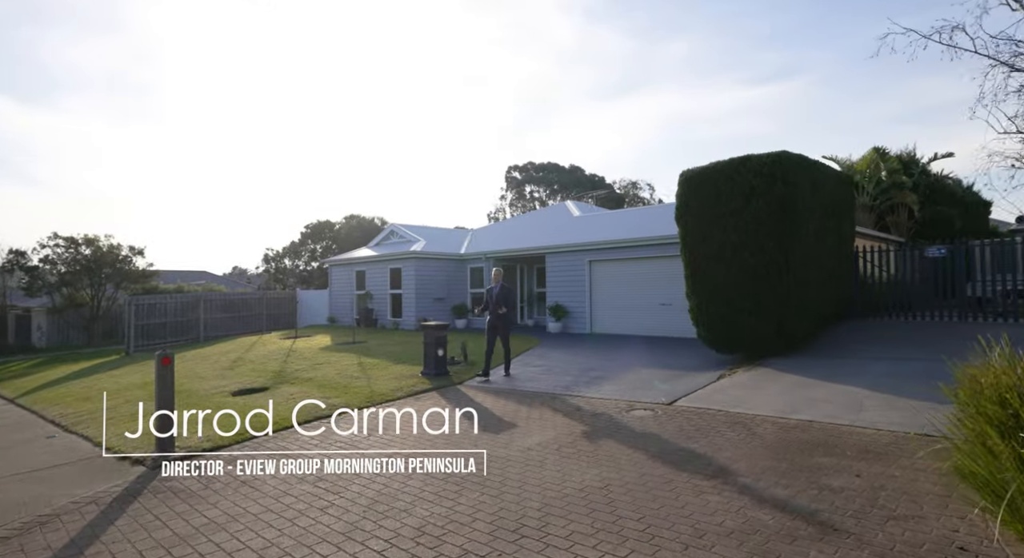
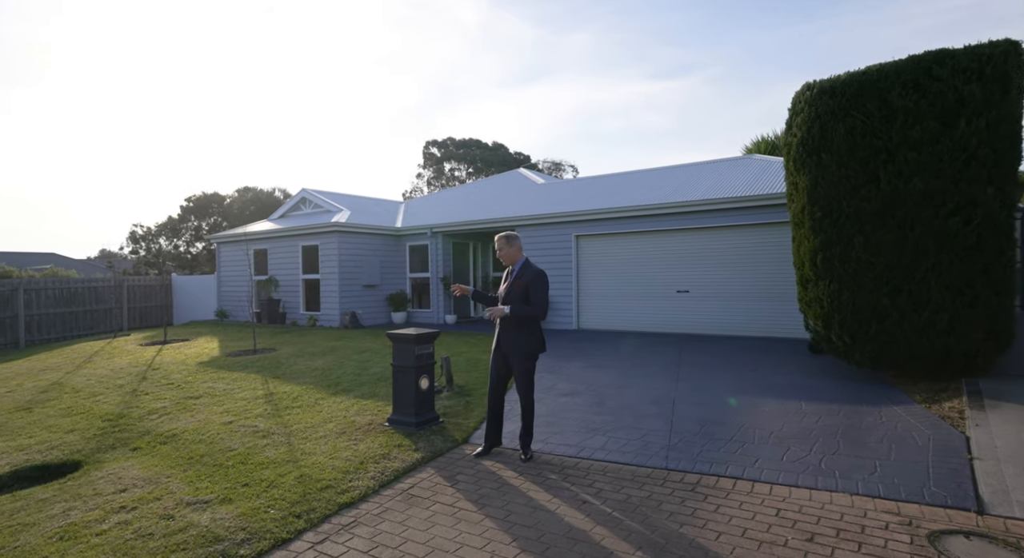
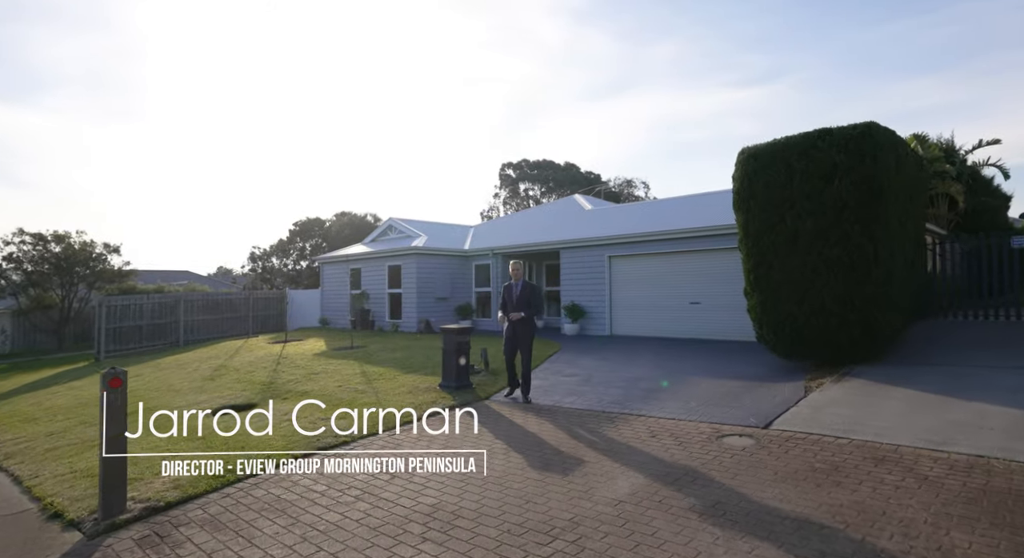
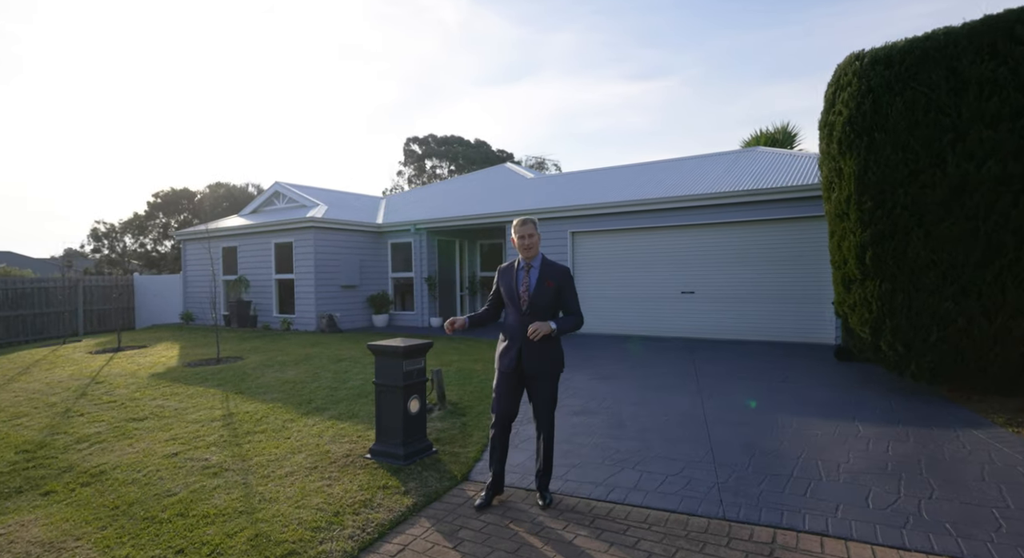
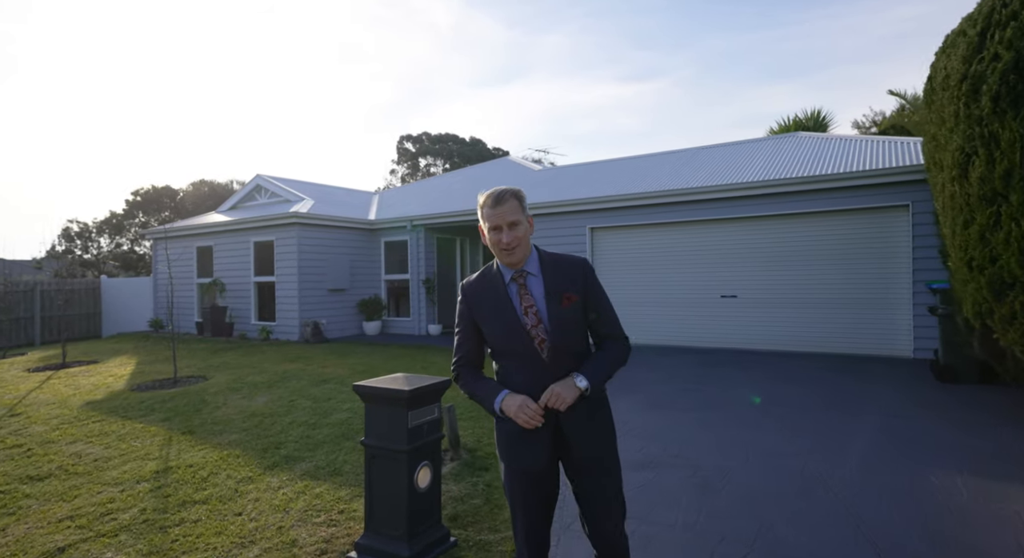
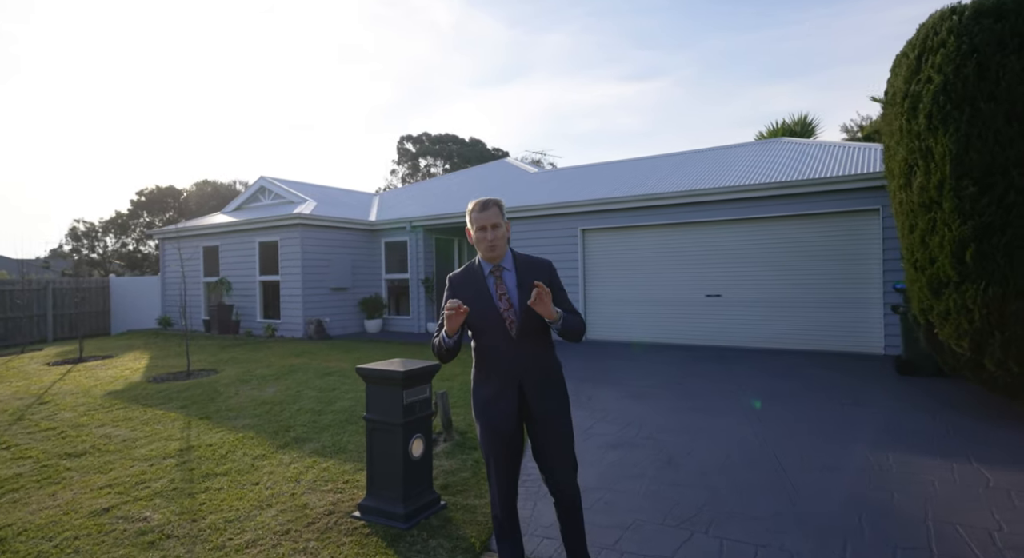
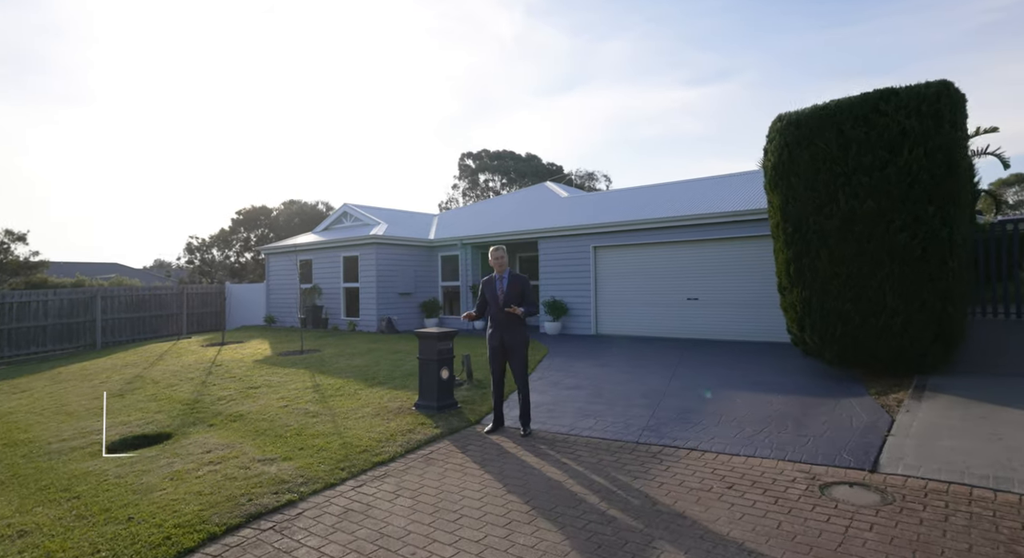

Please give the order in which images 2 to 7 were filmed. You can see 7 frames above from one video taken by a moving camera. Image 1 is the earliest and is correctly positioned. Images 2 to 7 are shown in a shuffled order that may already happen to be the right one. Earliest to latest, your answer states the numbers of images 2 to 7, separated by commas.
3, 7, 2, 4, 6, 5
